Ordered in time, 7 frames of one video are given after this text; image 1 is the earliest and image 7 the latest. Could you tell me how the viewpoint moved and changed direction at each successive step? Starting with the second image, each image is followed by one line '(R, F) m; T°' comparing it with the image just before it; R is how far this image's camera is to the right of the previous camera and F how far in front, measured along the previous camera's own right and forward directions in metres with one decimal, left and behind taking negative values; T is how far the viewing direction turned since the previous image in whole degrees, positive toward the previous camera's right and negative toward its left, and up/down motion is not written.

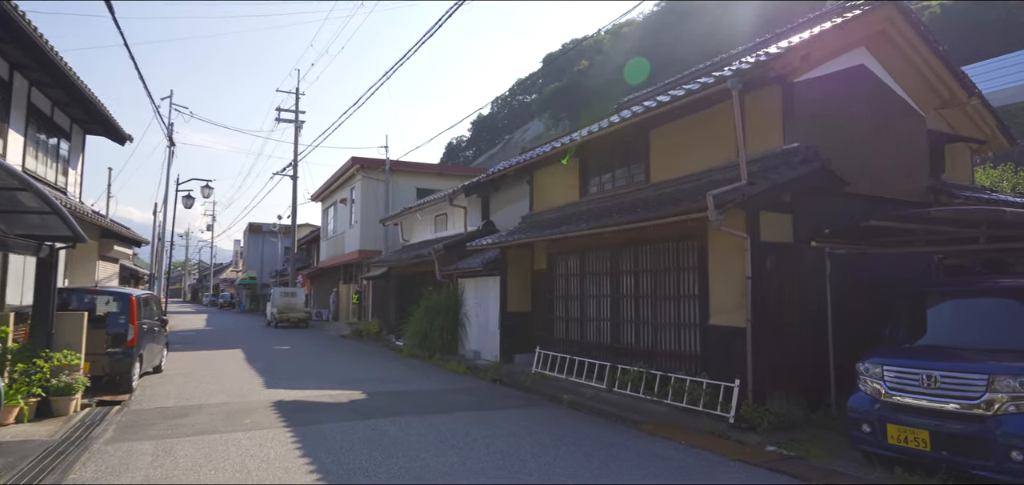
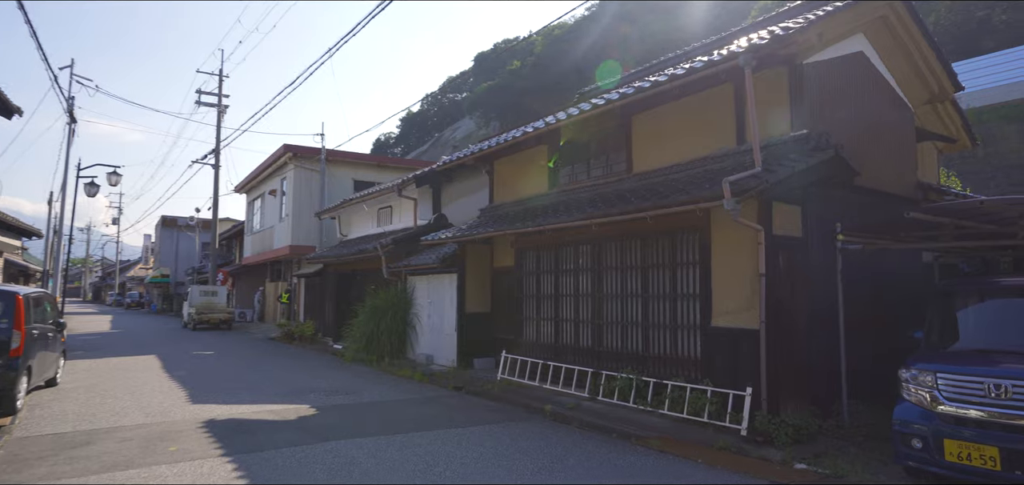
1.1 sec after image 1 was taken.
(-0.7, +1.1) m; +7°
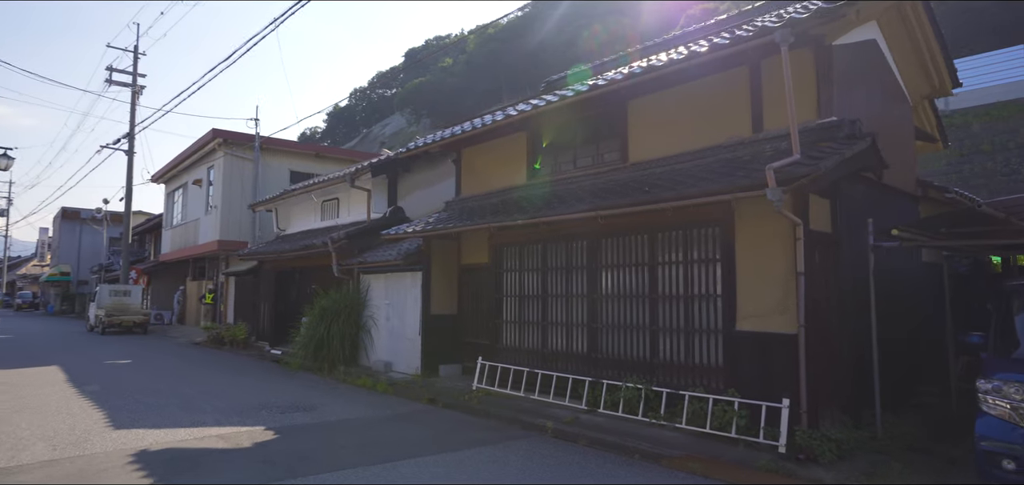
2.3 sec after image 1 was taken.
(-0.9, +1.1) m; +7°
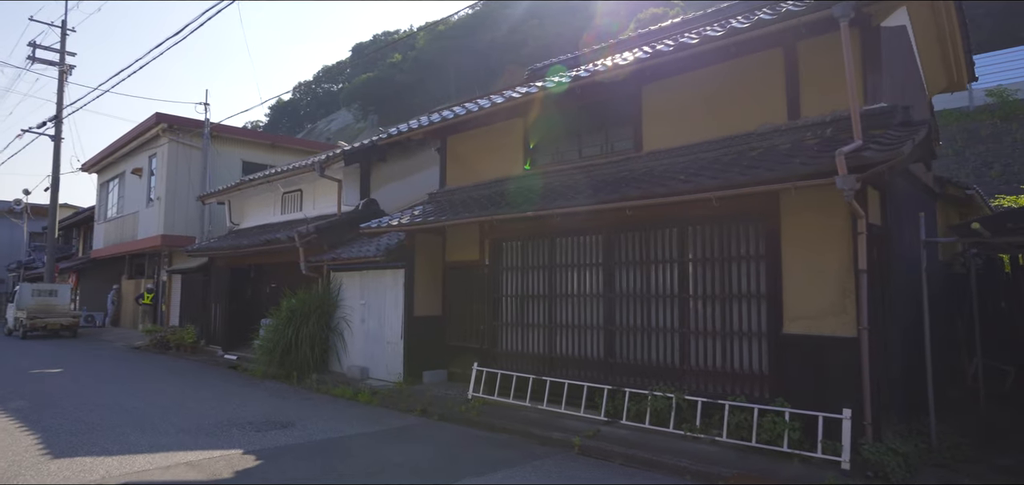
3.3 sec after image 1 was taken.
(-0.8, +0.9) m; +5°
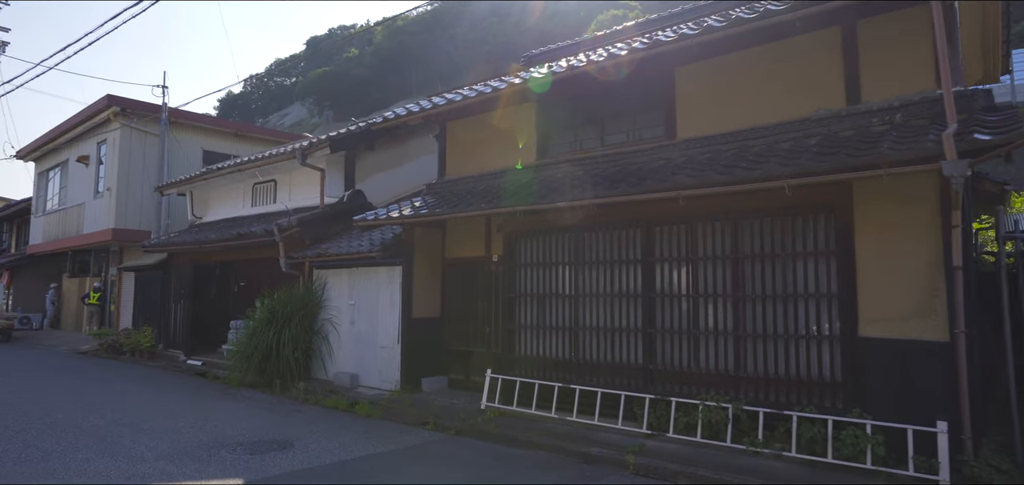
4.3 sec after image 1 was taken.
(-0.9, +0.9) m; +4°
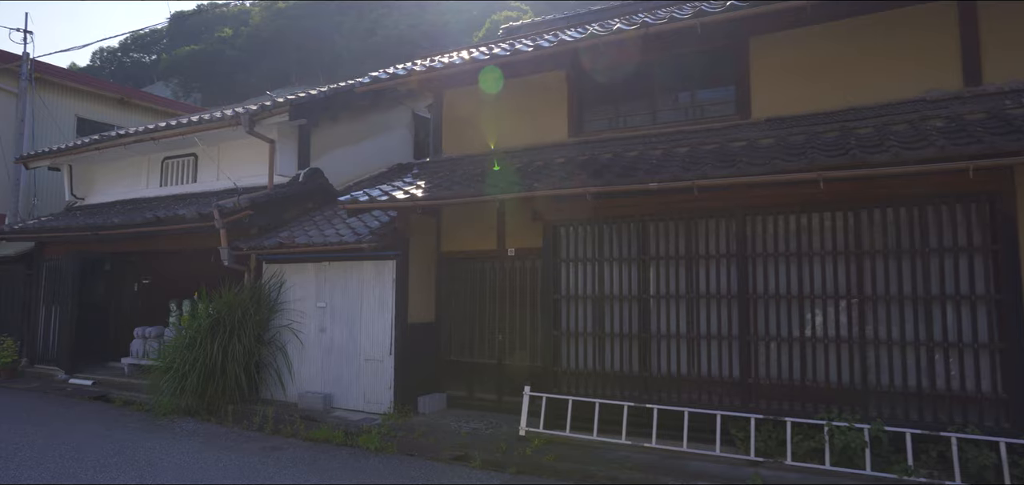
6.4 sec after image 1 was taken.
(-2.0, +1.7) m; +11°
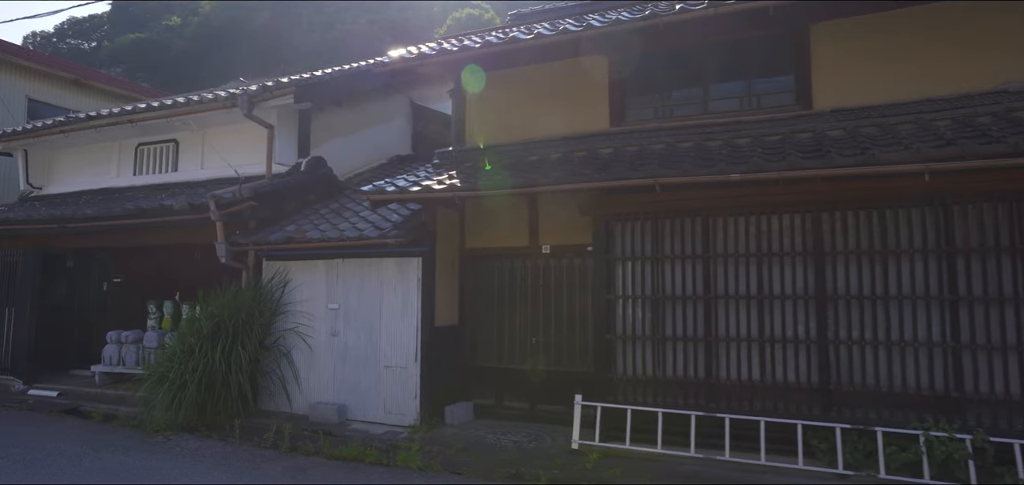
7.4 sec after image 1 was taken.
(-1.0, +0.7) m; +4°
